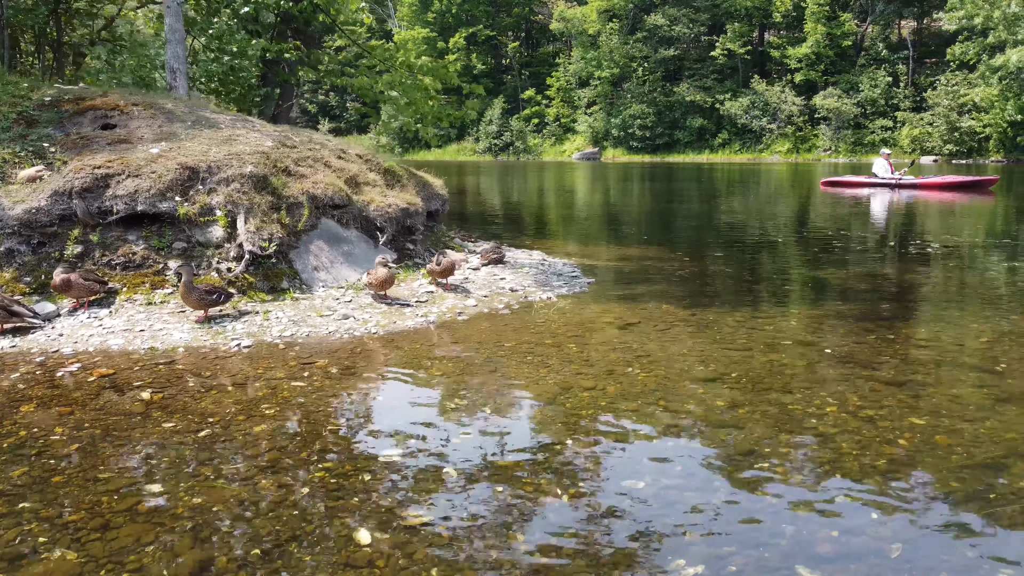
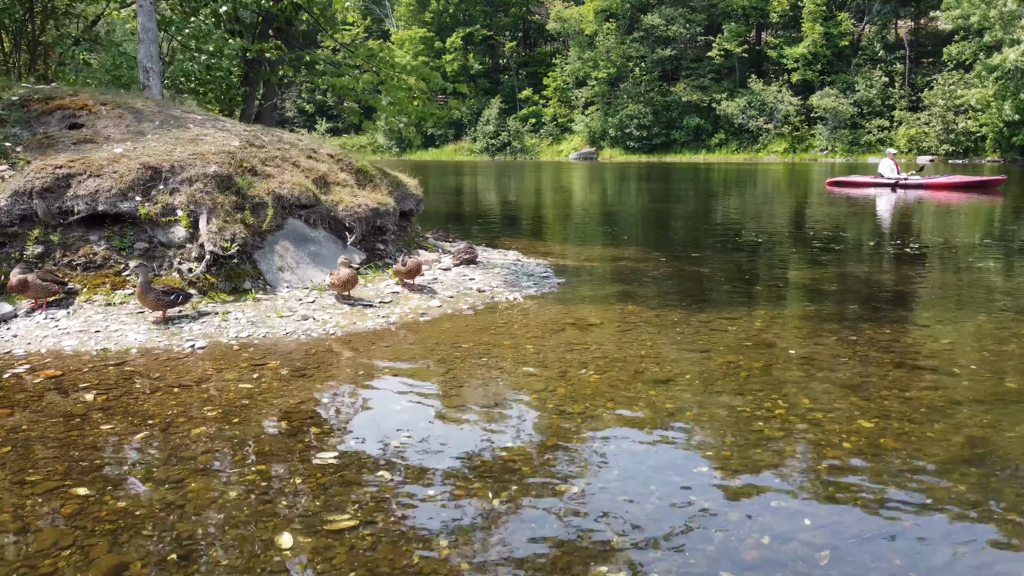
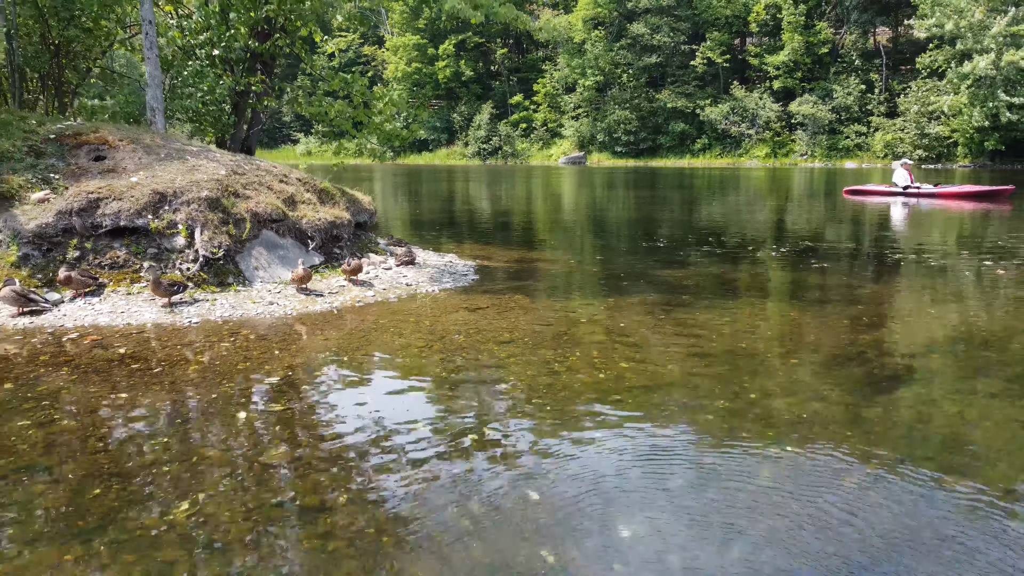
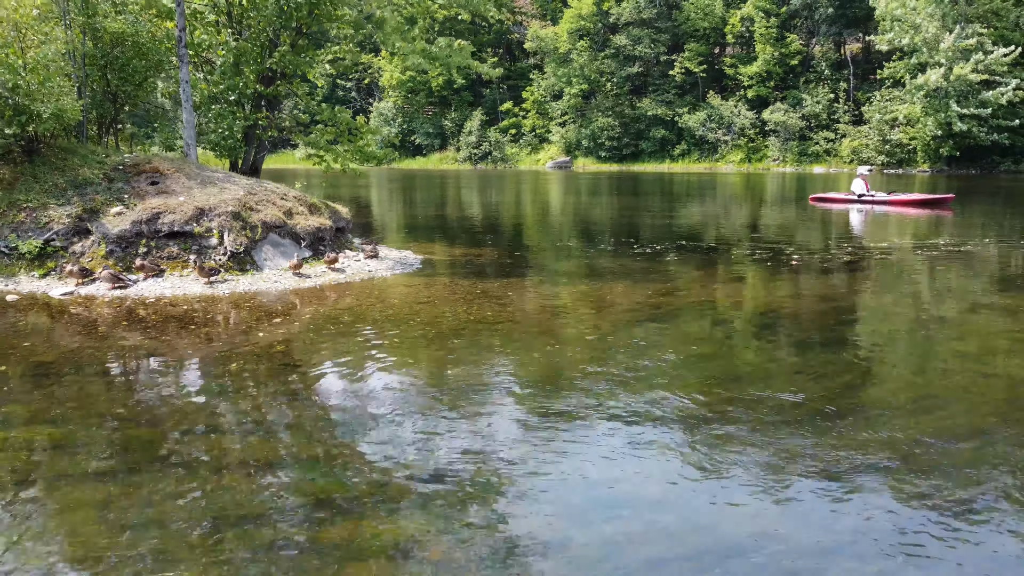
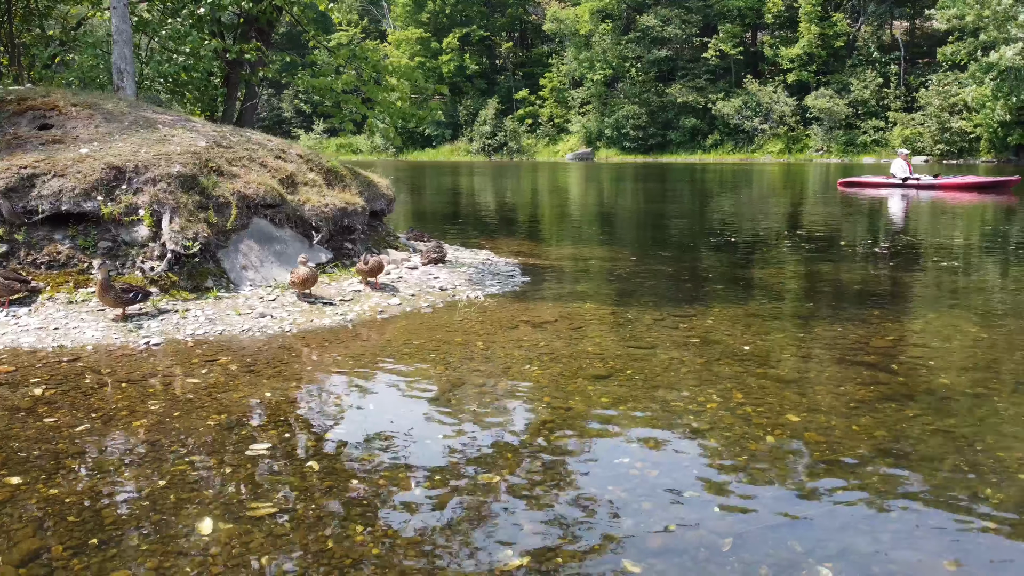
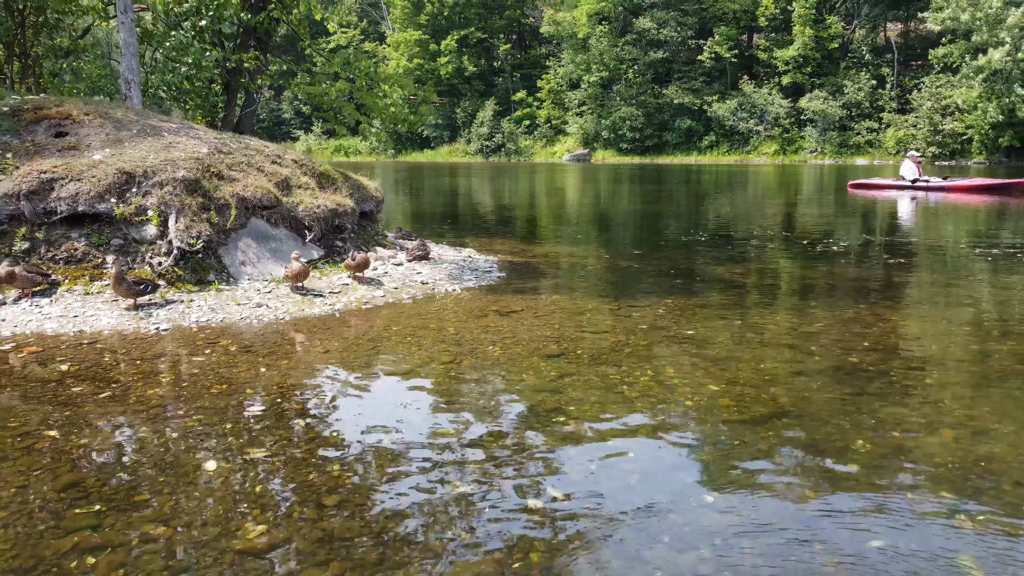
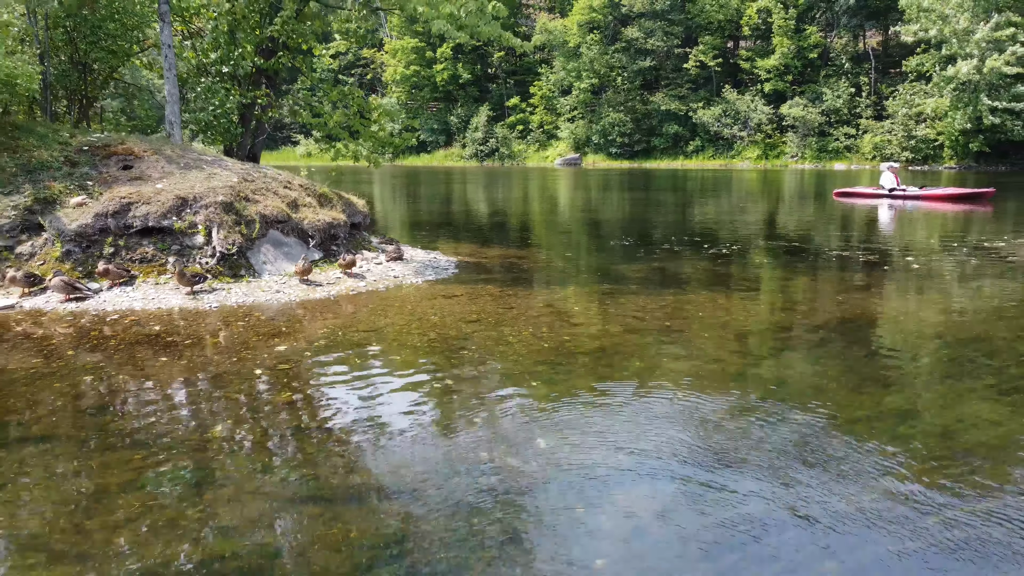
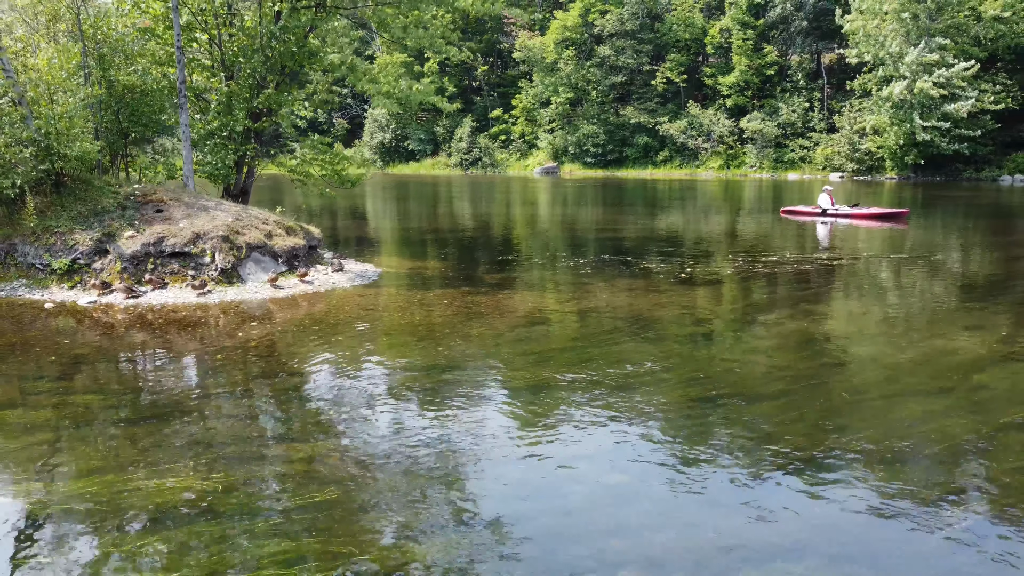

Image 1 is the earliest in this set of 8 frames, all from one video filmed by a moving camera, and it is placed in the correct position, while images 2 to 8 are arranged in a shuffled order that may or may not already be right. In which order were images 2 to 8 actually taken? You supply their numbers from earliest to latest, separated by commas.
2, 5, 6, 3, 7, 4, 8
